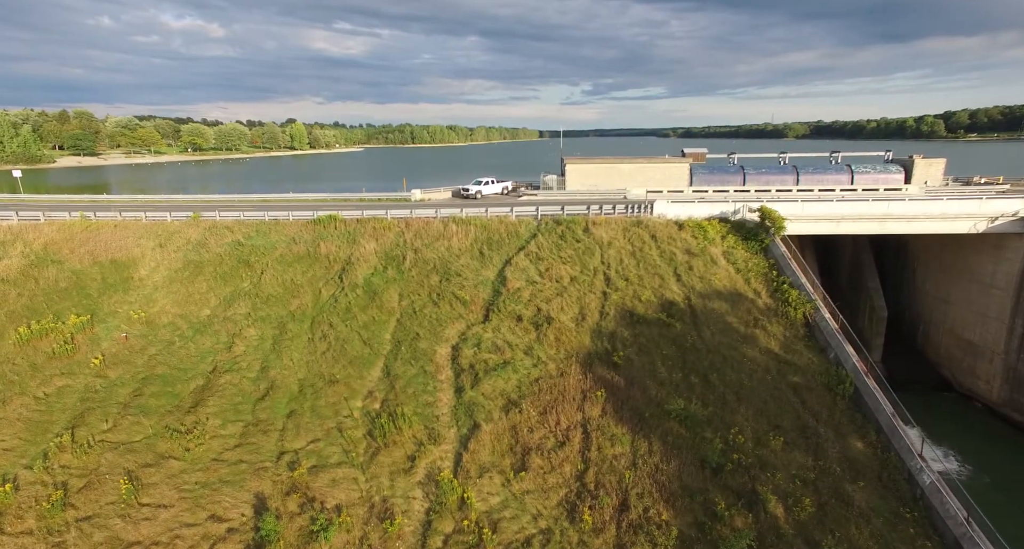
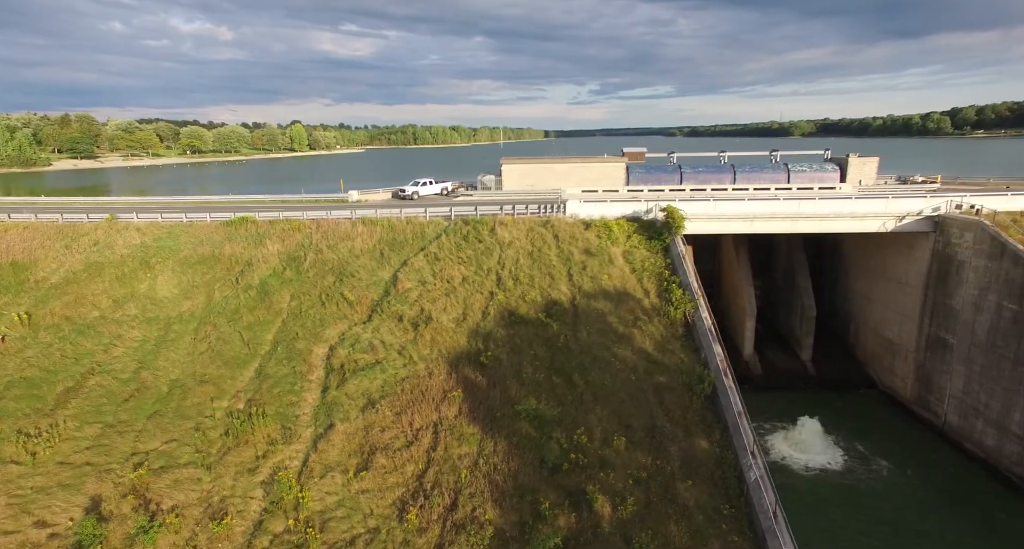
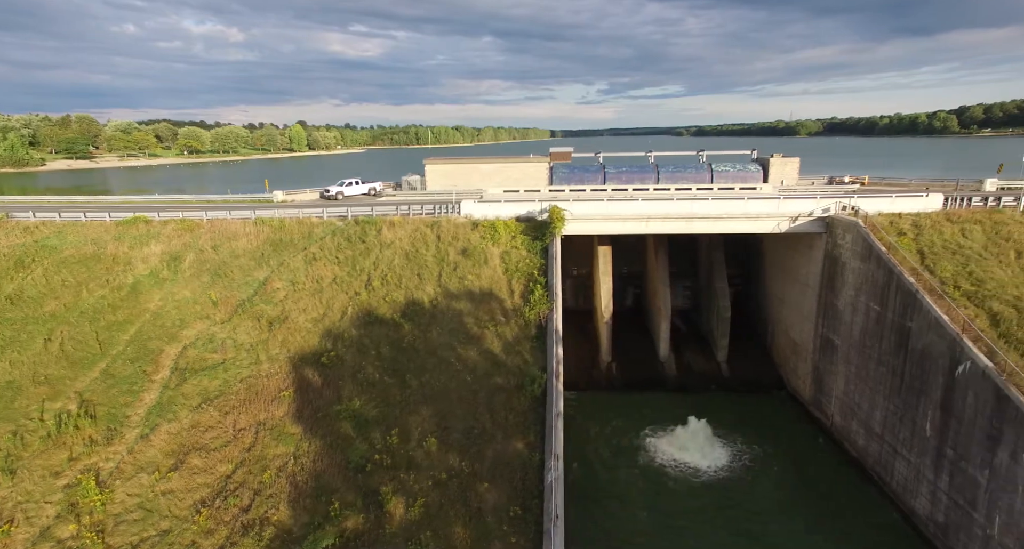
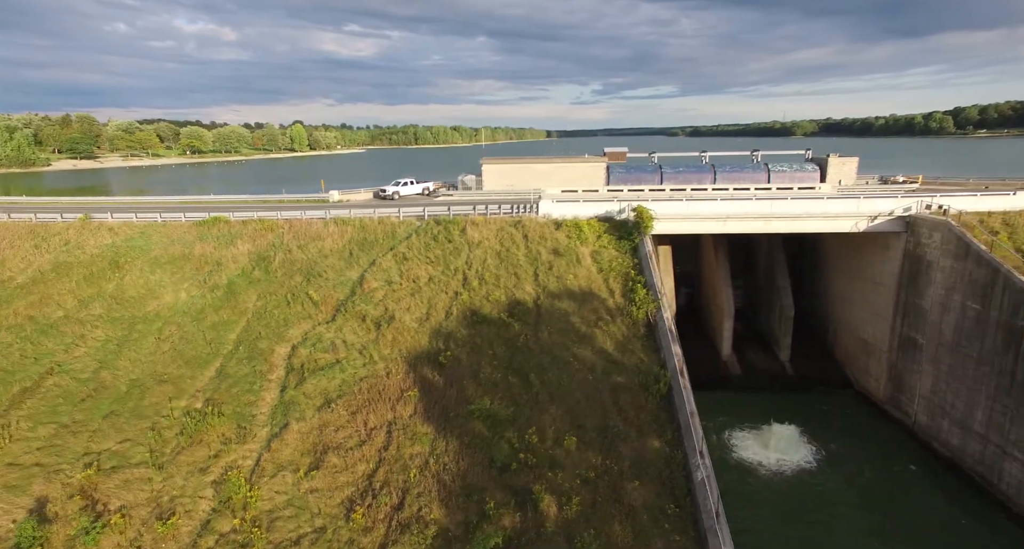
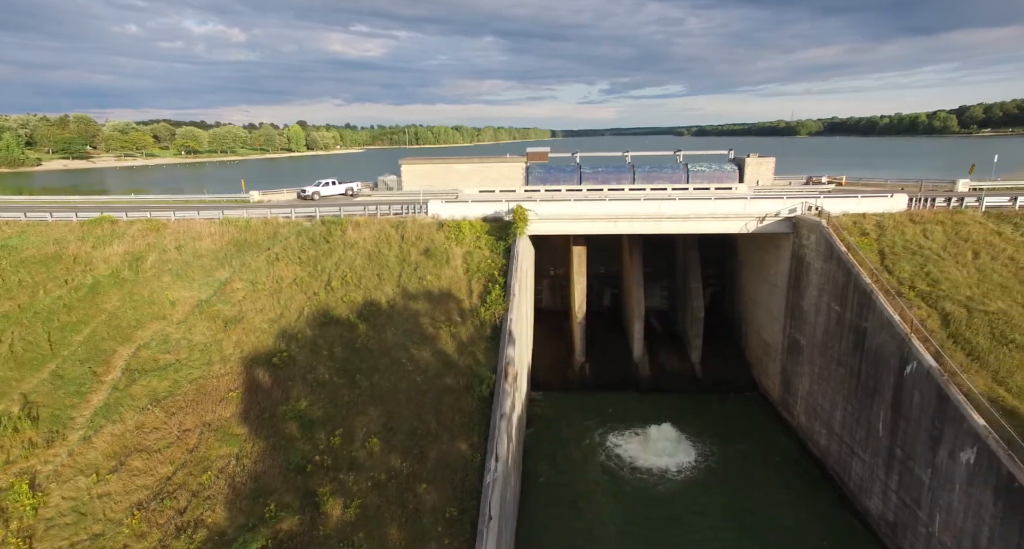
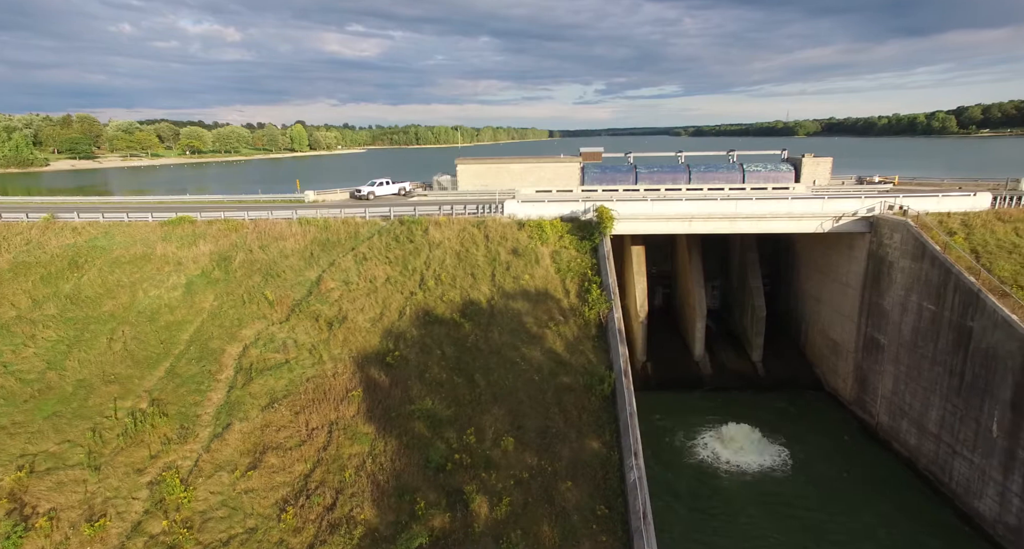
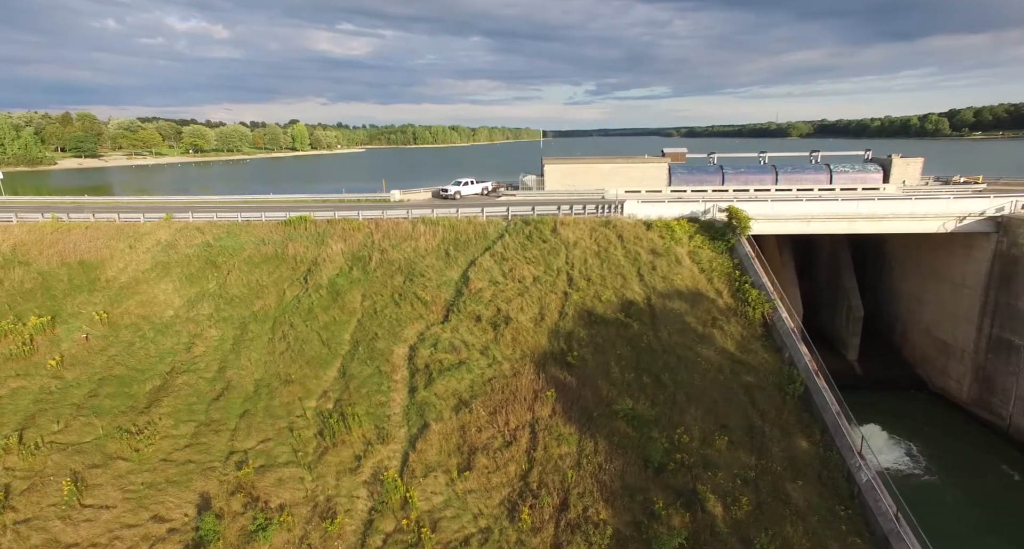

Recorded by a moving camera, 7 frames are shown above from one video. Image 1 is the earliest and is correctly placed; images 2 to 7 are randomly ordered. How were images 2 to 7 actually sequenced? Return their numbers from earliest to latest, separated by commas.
7, 2, 4, 6, 3, 5
